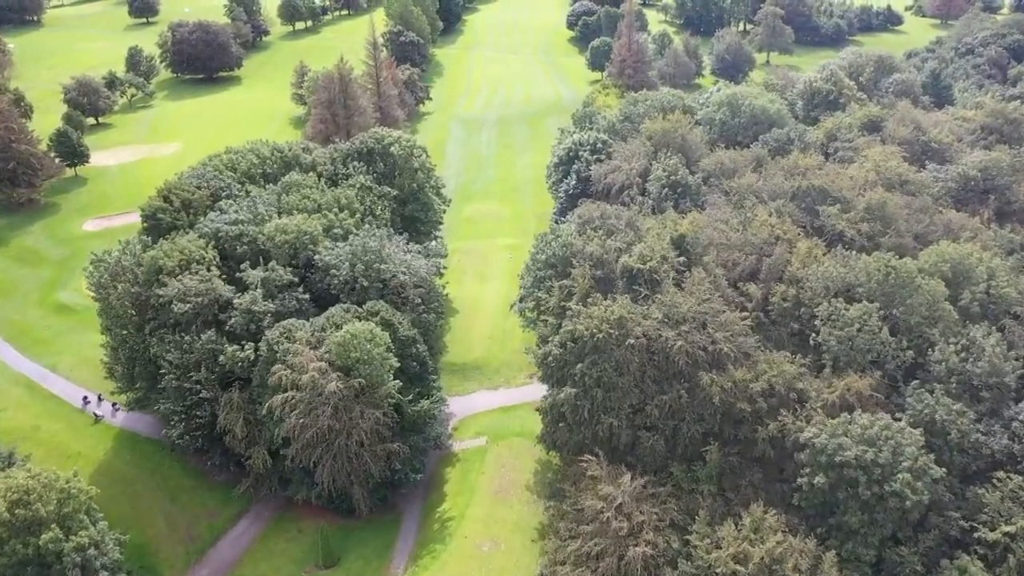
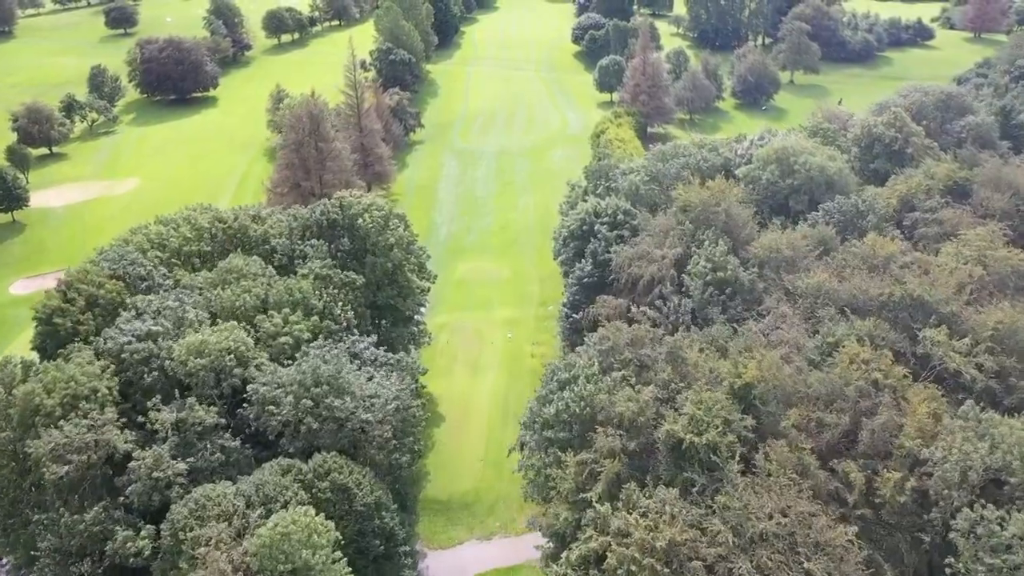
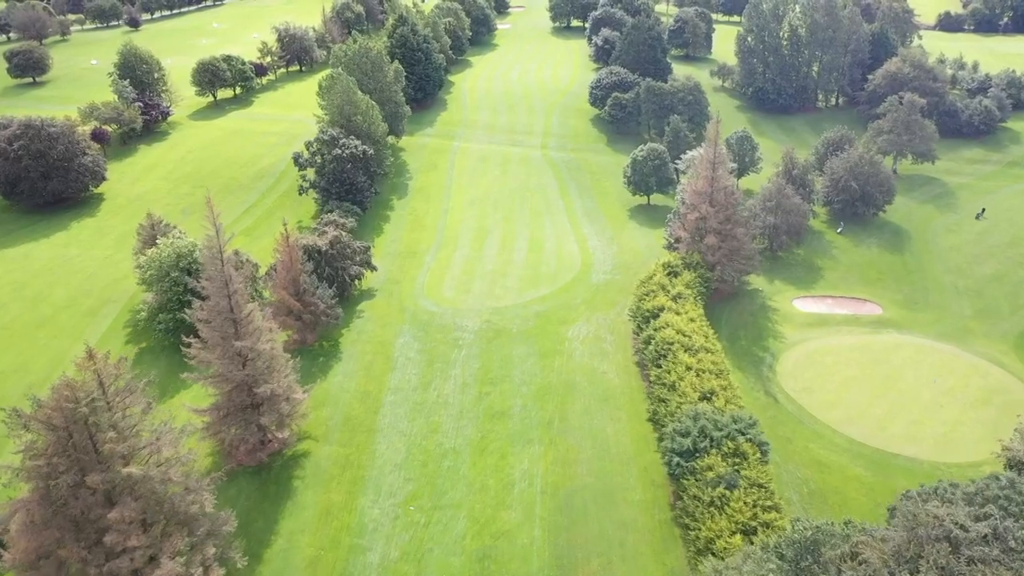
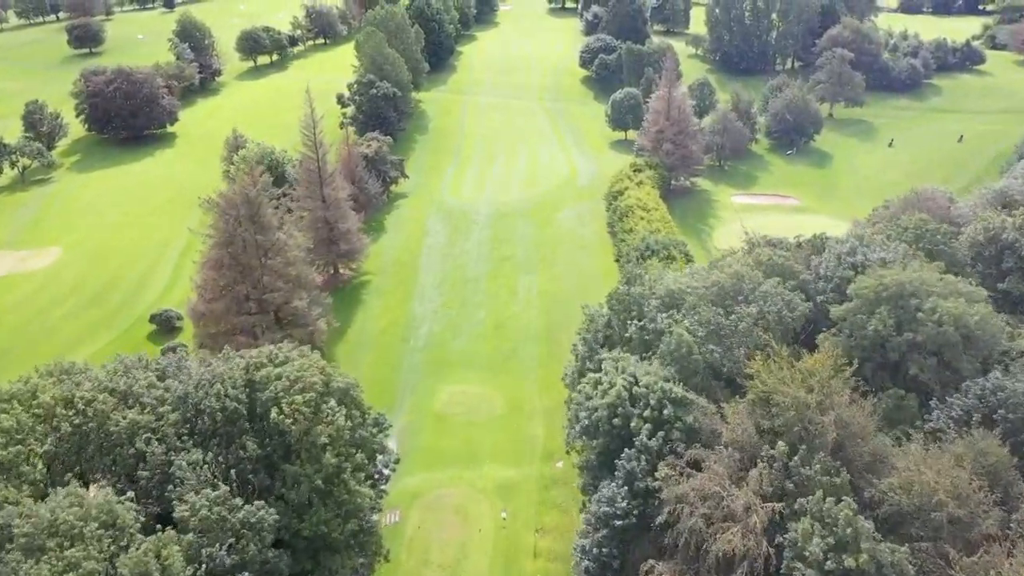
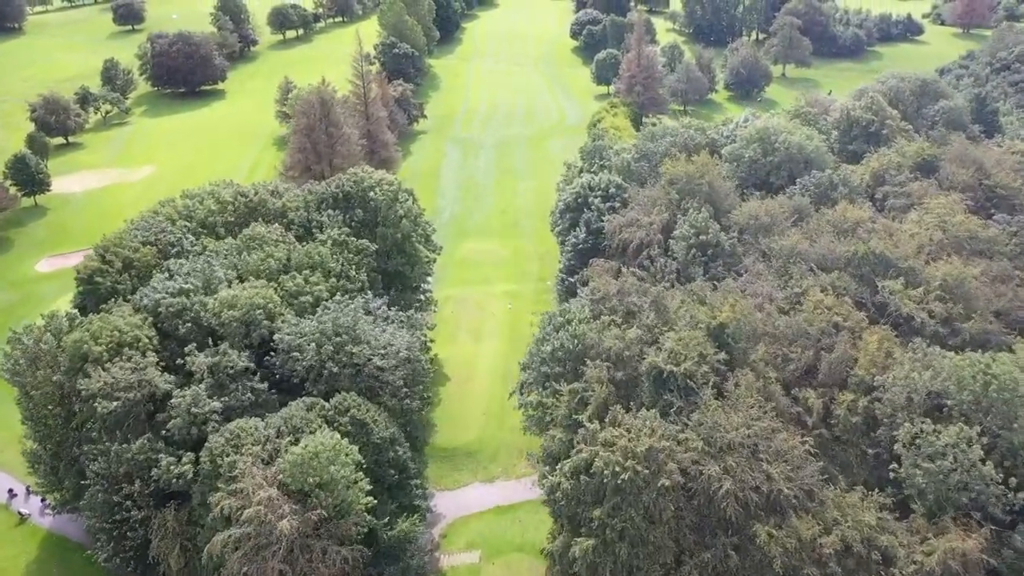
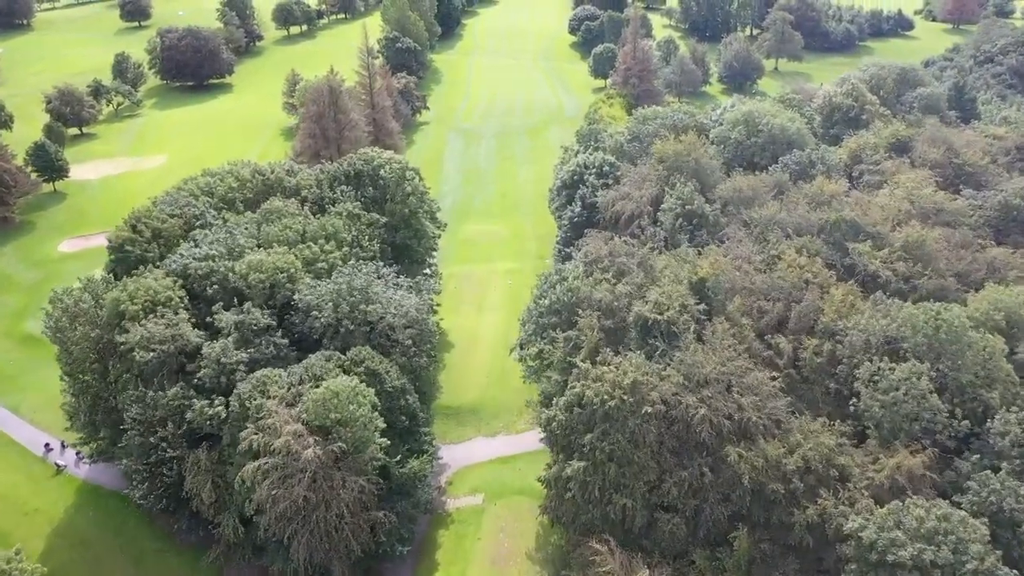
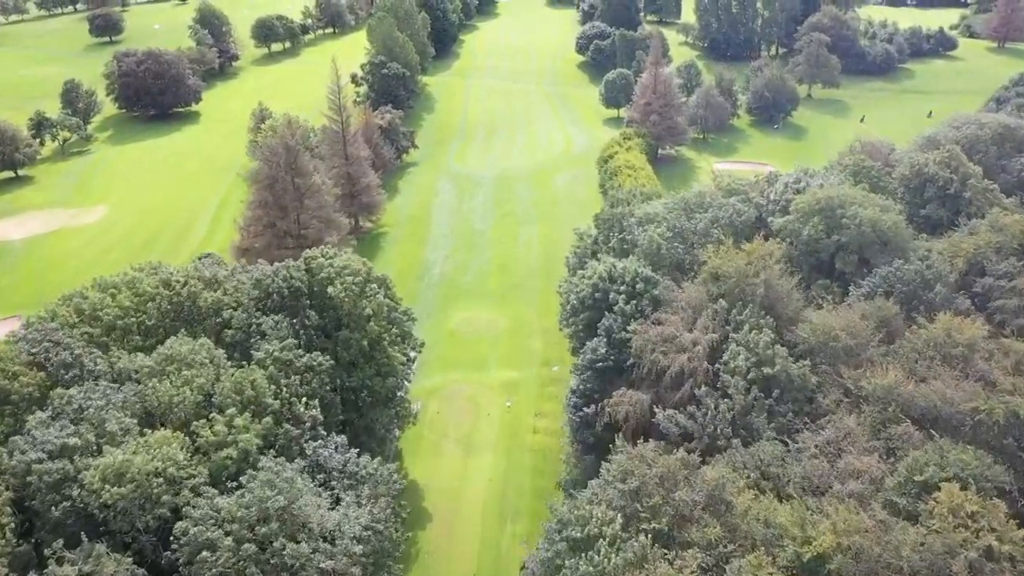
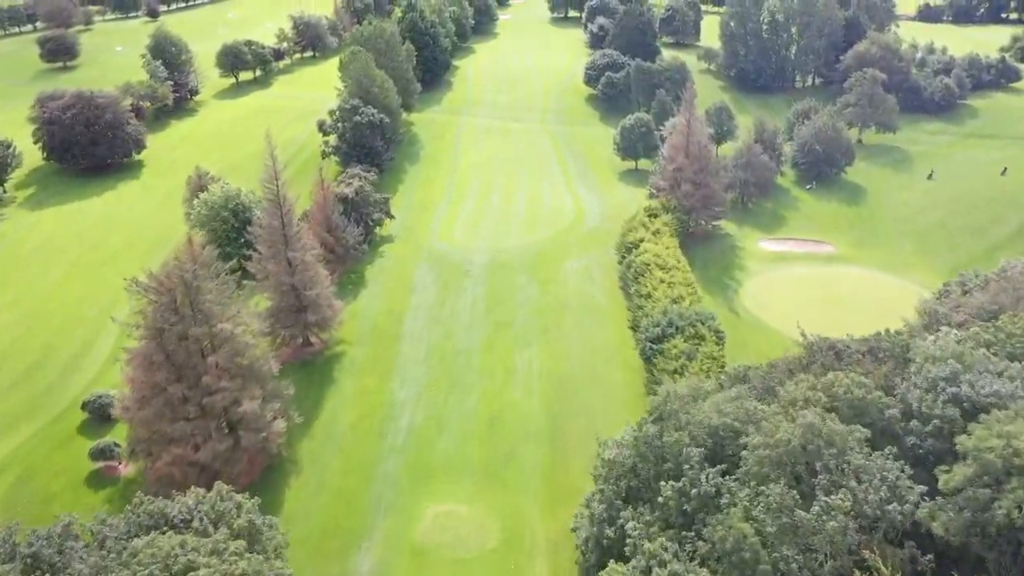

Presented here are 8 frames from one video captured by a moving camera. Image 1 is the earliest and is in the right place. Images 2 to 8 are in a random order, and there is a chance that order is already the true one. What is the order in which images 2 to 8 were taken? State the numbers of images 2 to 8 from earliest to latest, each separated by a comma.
6, 5, 2, 7, 4, 8, 3
